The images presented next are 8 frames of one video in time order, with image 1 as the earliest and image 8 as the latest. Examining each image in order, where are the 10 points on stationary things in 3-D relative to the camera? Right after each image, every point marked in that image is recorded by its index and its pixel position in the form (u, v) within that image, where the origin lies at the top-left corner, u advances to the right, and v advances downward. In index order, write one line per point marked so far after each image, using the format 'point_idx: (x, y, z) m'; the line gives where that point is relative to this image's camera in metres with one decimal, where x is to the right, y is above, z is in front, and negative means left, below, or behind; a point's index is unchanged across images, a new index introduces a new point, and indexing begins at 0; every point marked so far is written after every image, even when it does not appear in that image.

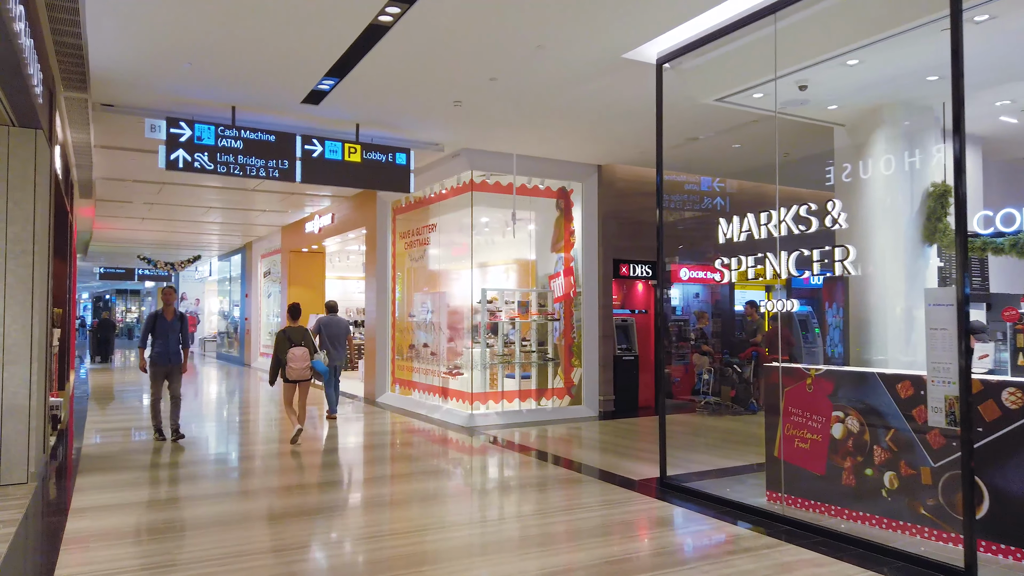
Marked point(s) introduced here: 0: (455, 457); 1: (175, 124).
0: (-0.4, -1.3, +5.9) m
1: (-2.3, +1.1, +5.2) m
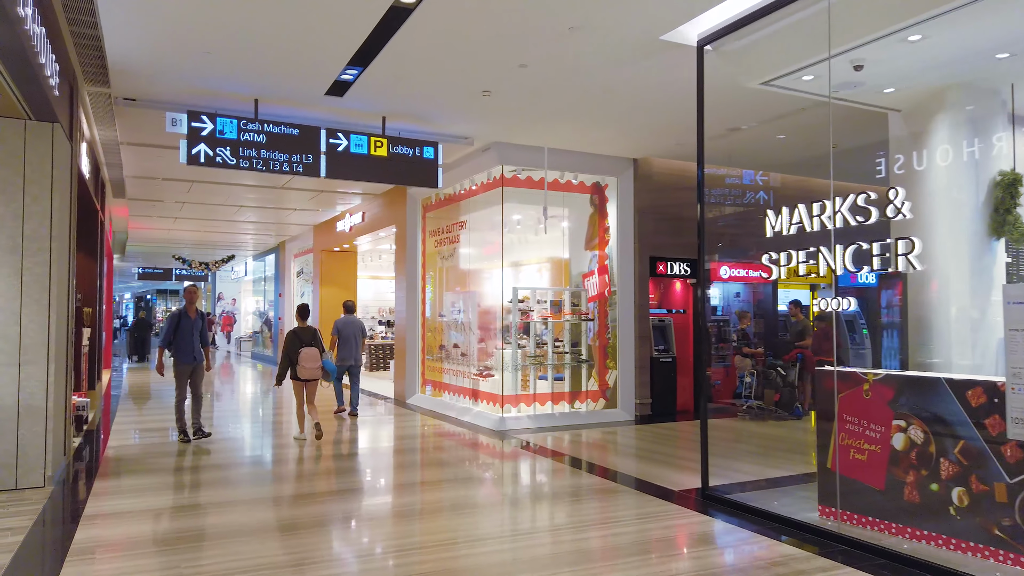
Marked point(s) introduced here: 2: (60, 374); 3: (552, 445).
0: (-0.2, -1.3, +5.6) m
1: (-2.1, +1.1, +5.1) m
2: (-2.7, -0.5, +4.5) m
3: (+0.3, -1.3, +6.3) m
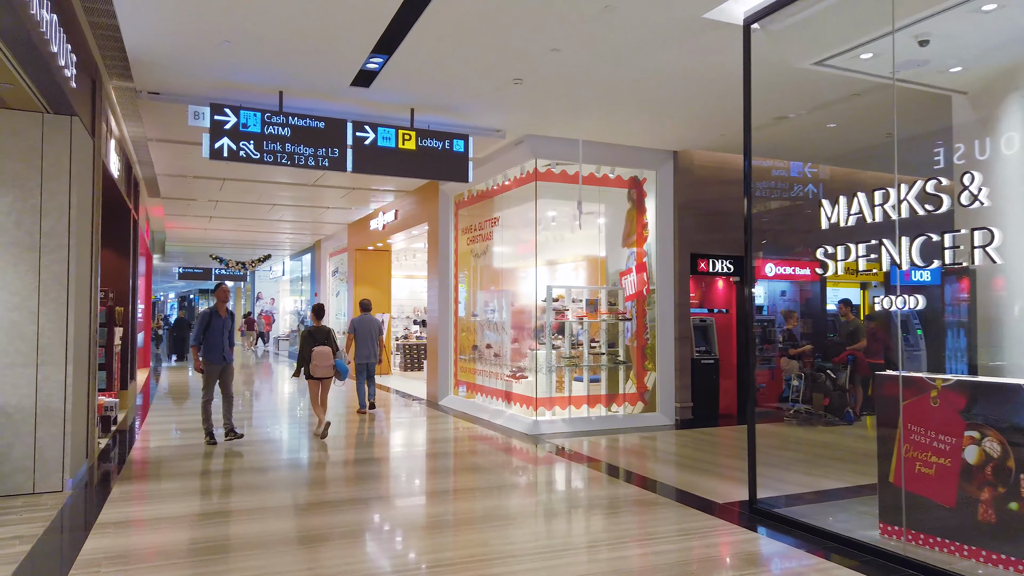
0: (+0.1, -1.3, +5.4) m
1: (-1.9, +1.2, +5.0) m
2: (-2.5, -0.5, +4.4) m
3: (+0.6, -1.3, +6.0) m
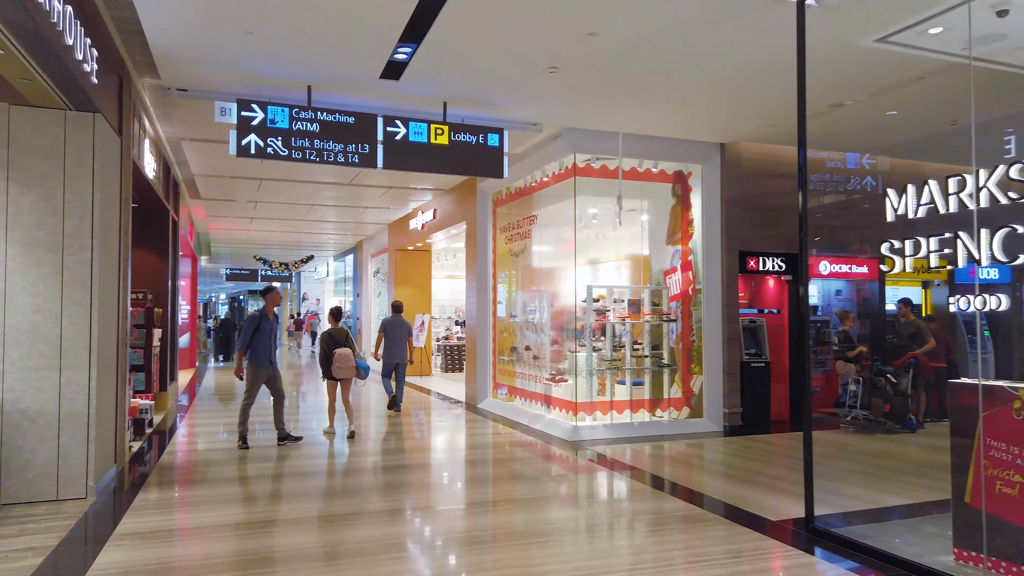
0: (+0.3, -1.3, +5.1) m
1: (-1.7, +1.2, +4.8) m
2: (-2.3, -0.5, +4.3) m
3: (+0.9, -1.3, +5.7) m
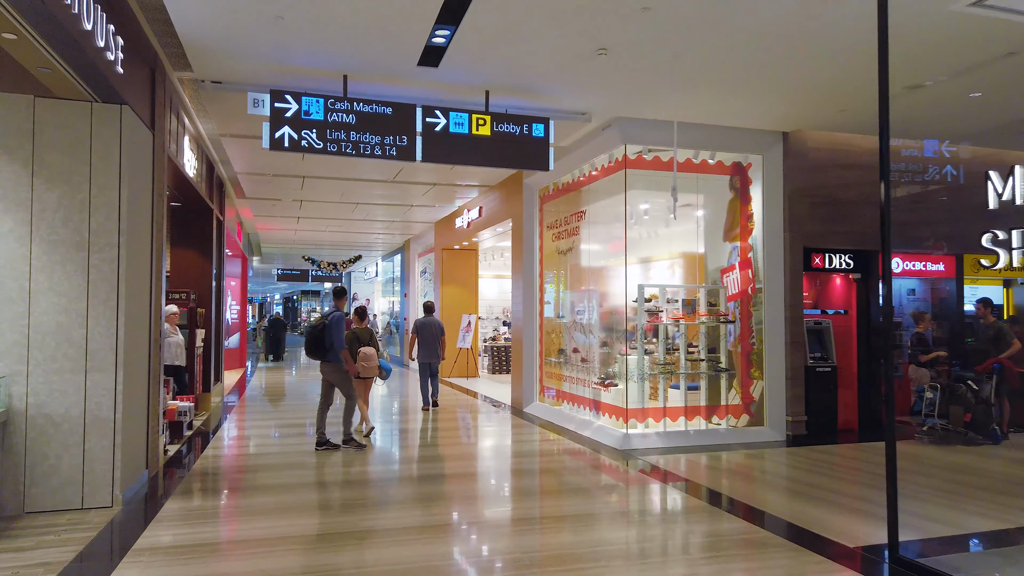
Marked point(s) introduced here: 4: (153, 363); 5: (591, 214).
0: (+0.6, -1.3, +4.8) m
1: (-1.4, +1.2, +4.6) m
2: (-2.1, -0.5, +4.1) m
3: (+1.2, -1.3, +5.4) m
4: (-2.2, -0.5, +4.7) m
5: (+0.7, +0.7, +6.8) m
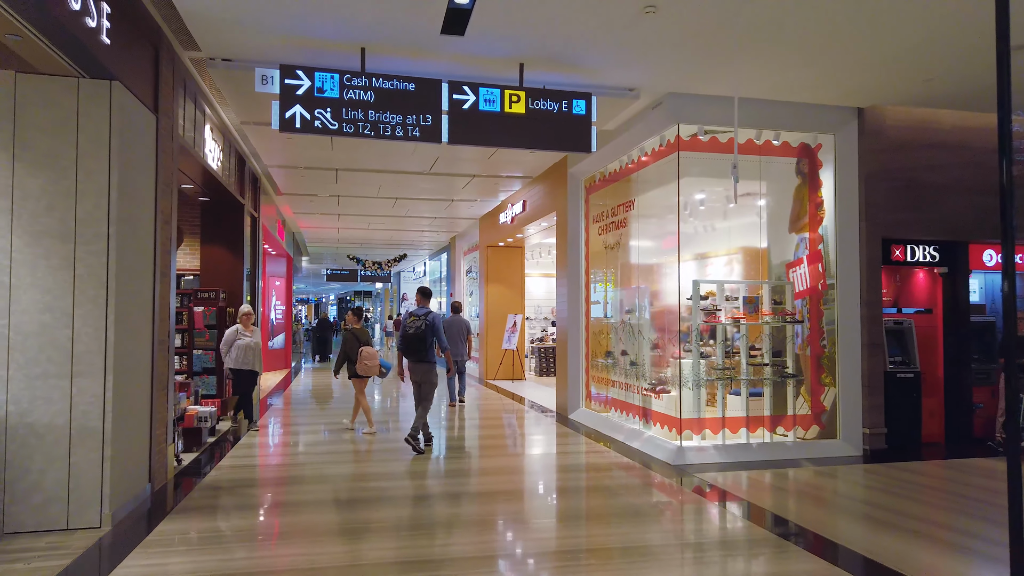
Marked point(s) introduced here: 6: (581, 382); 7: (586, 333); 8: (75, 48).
0: (+0.8, -1.2, +4.2) m
1: (-1.2, +1.2, +4.2) m
2: (-1.9, -0.5, +3.7) m
3: (+1.5, -1.2, +4.7) m
4: (-2.0, -0.4, +4.3) m
5: (+1.0, +0.7, +6.2) m
6: (+0.7, -0.9, +7.6) m
7: (+0.7, -0.4, +7.5) m
8: (-1.9, +1.0, +3.3) m
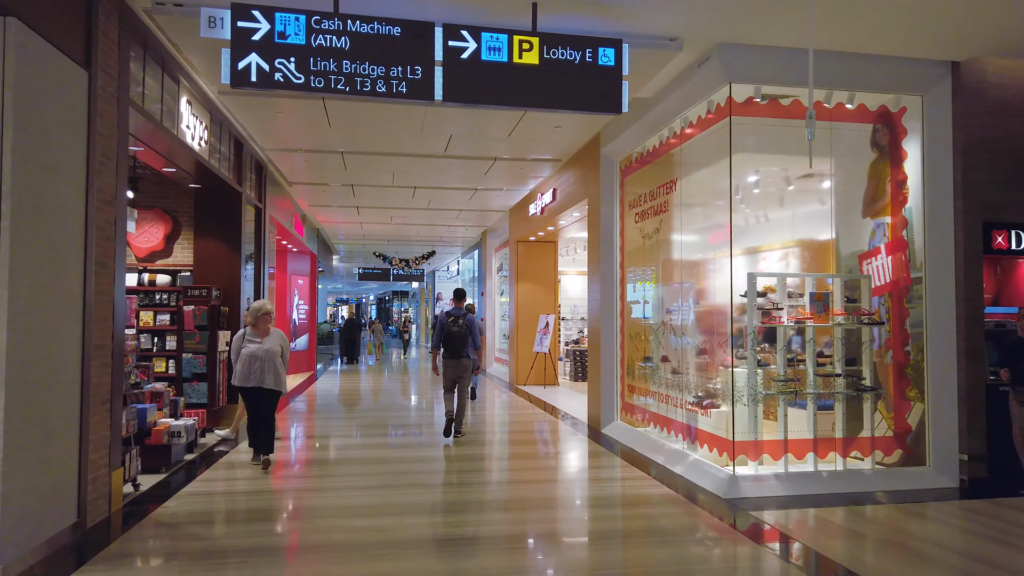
0: (+0.8, -1.2, +3.3) m
1: (-1.2, +1.2, +3.4) m
2: (-1.9, -0.4, +2.9) m
3: (+1.5, -1.2, +3.8) m
4: (-2.0, -0.4, +3.5) m
5: (+1.2, +0.7, +5.3) m
6: (+0.9, -0.9, +6.7) m
7: (+1.0, -0.4, +6.6) m
8: (-1.9, +1.1, +2.5) m
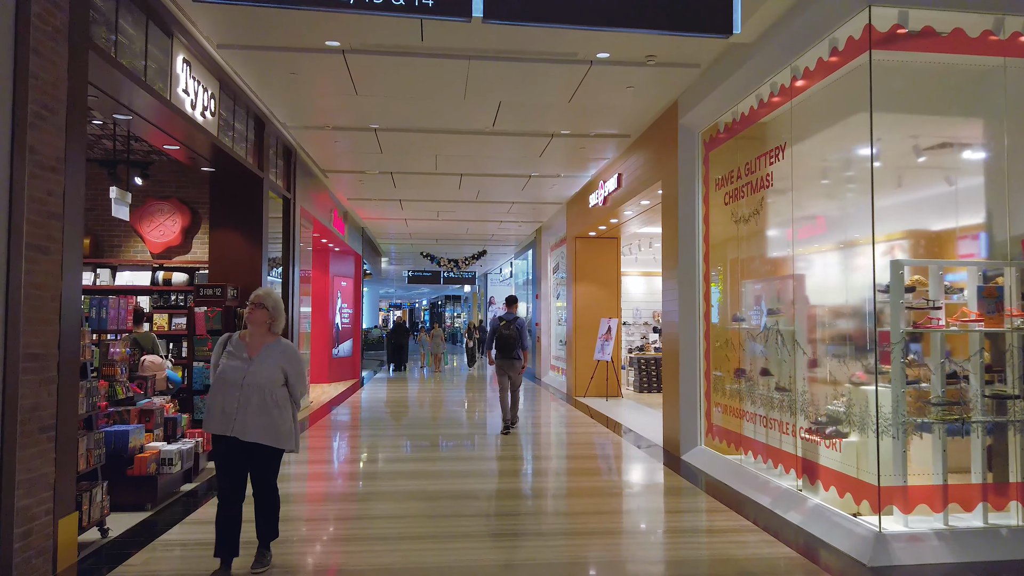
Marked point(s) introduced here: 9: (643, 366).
0: (+1.1, -1.2, +2.2) m
1: (-1.0, +1.2, +2.5) m
2: (-1.7, -0.4, +2.1) m
3: (+1.8, -1.2, +2.7) m
4: (-1.7, -0.4, +2.7) m
5: (+1.5, +0.7, +4.2) m
6: (+1.4, -0.9, +5.6) m
7: (+1.4, -0.4, +5.5) m
8: (-1.7, +1.1, +1.6) m
9: (+1.8, -1.1, +10.5) m
